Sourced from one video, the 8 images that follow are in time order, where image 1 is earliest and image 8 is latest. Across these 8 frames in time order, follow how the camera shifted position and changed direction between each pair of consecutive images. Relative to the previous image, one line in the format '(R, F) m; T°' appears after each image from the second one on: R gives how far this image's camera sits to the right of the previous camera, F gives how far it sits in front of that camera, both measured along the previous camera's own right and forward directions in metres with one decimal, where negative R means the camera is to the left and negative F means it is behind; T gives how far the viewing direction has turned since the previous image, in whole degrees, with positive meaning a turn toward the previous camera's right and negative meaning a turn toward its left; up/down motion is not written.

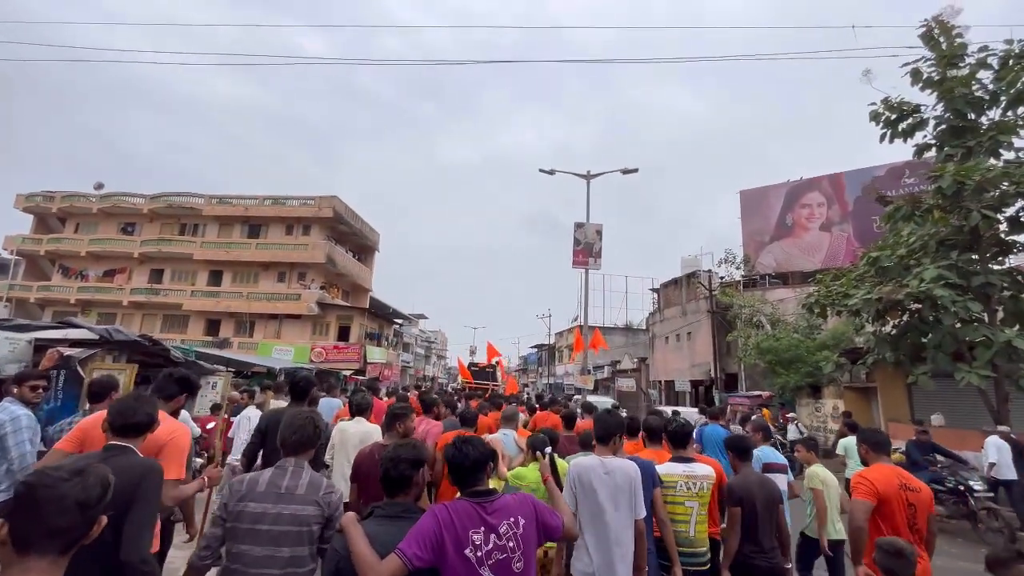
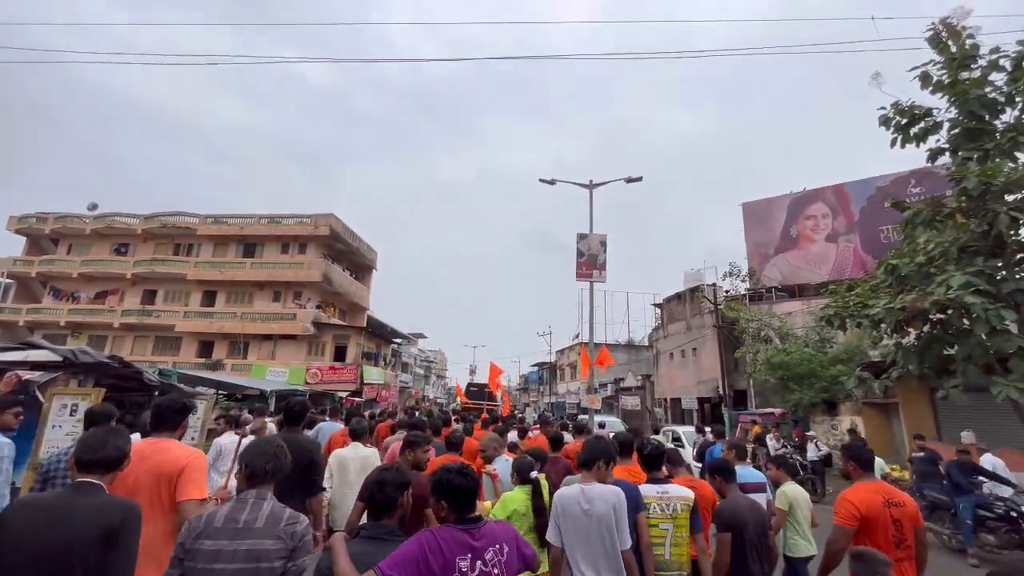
(0.0, +0.6) m; 0°
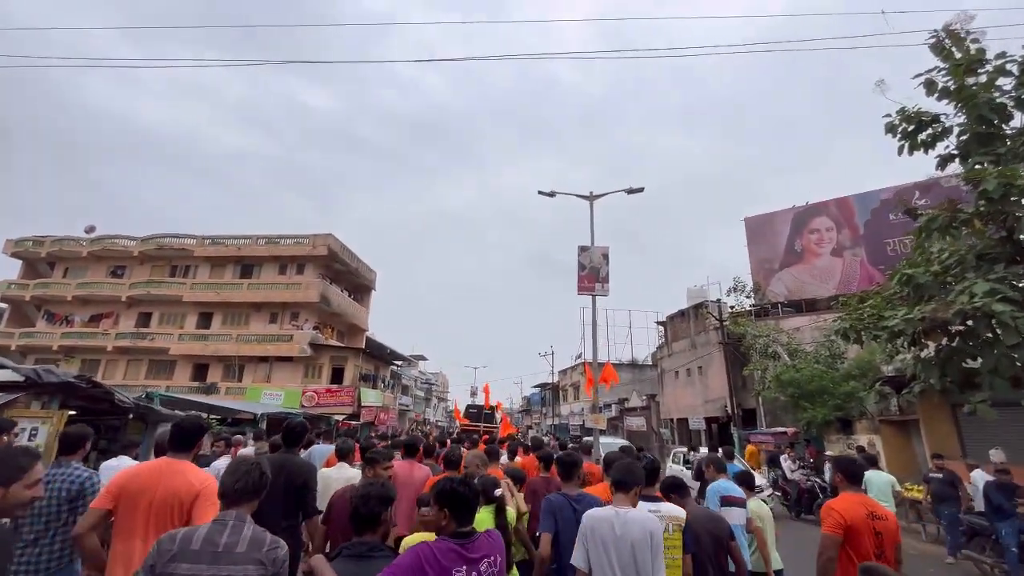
(0.0, +0.5) m; 0°
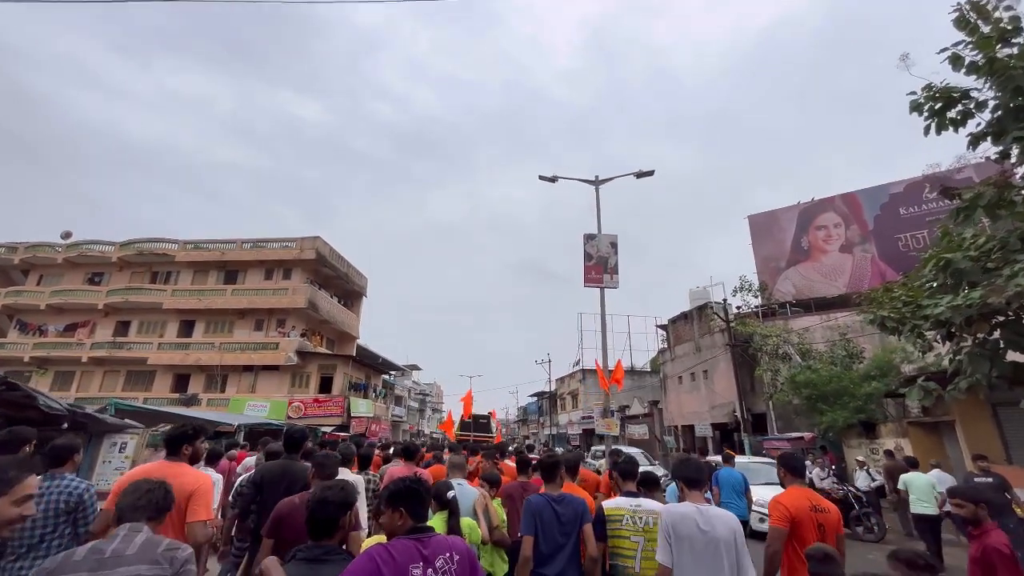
(-0.1, +1.1) m; +1°
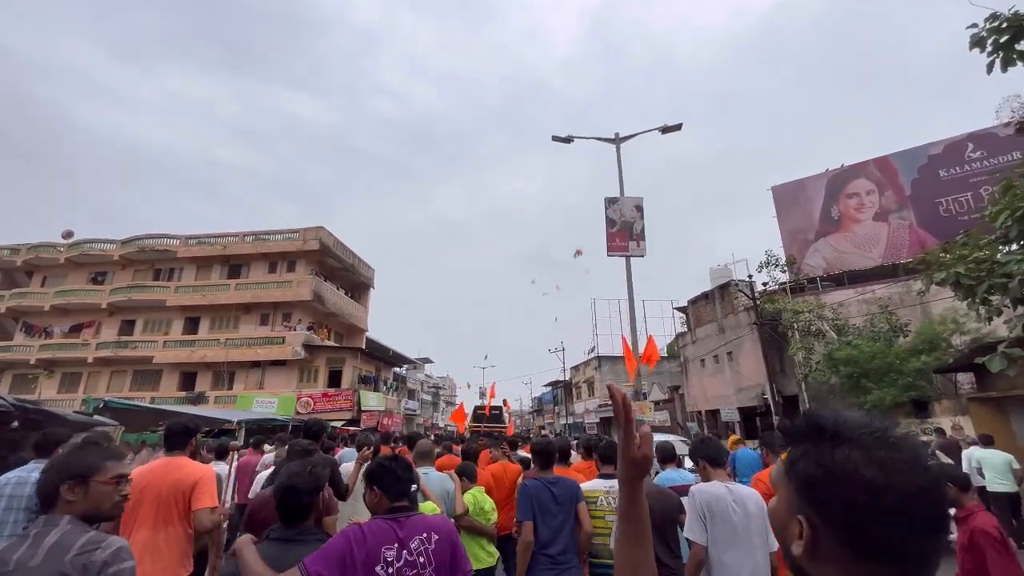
(-0.1, +1.1) m; -1°
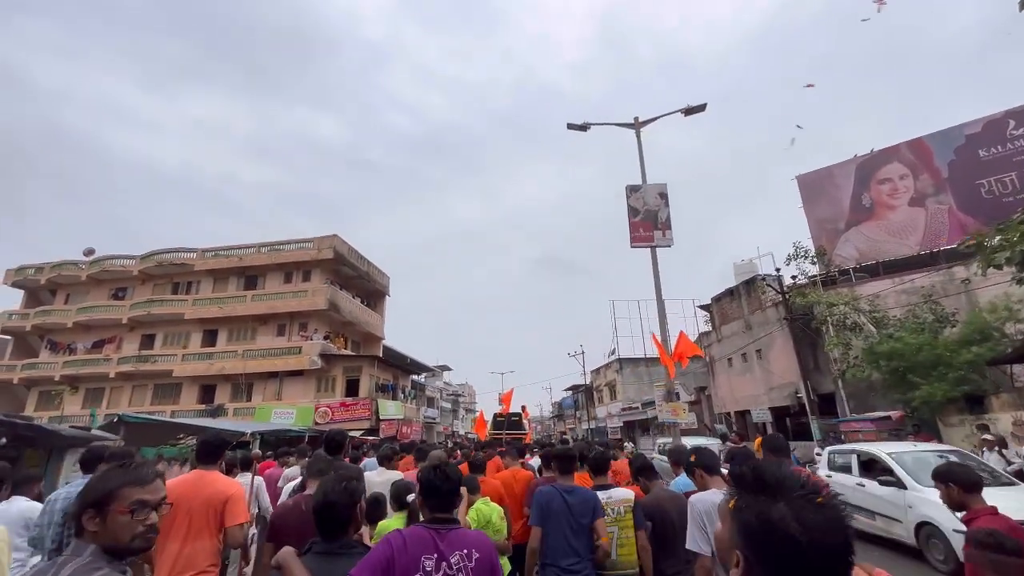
(0.0, +0.6) m; -2°
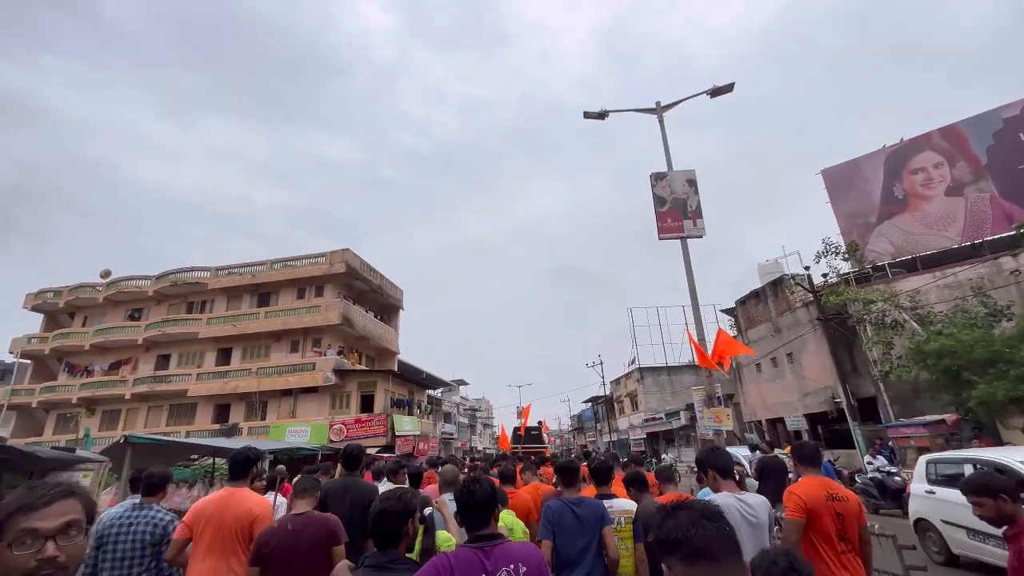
(-0.1, +0.7) m; -2°
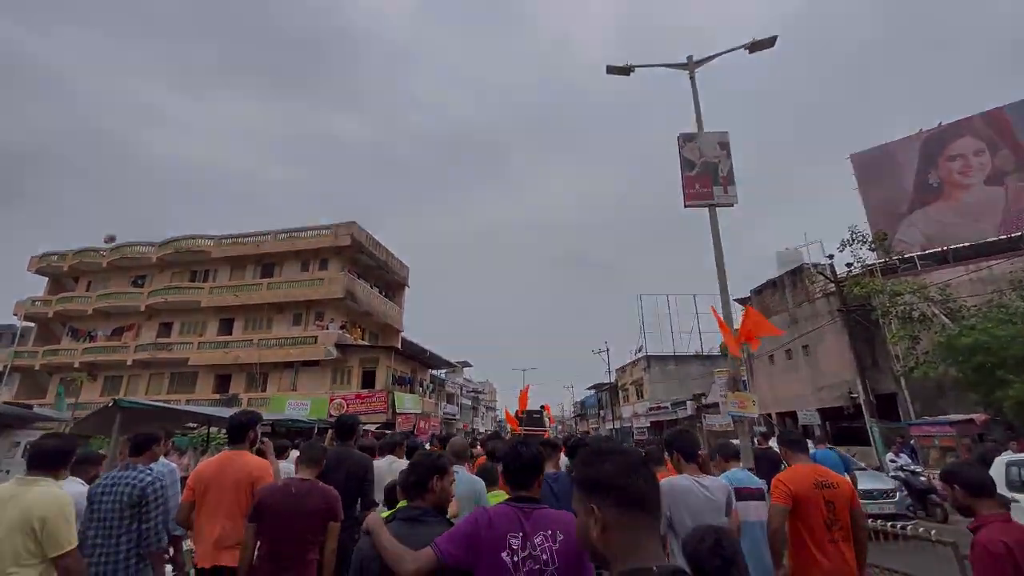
(0.0, +0.7) m; -1°
